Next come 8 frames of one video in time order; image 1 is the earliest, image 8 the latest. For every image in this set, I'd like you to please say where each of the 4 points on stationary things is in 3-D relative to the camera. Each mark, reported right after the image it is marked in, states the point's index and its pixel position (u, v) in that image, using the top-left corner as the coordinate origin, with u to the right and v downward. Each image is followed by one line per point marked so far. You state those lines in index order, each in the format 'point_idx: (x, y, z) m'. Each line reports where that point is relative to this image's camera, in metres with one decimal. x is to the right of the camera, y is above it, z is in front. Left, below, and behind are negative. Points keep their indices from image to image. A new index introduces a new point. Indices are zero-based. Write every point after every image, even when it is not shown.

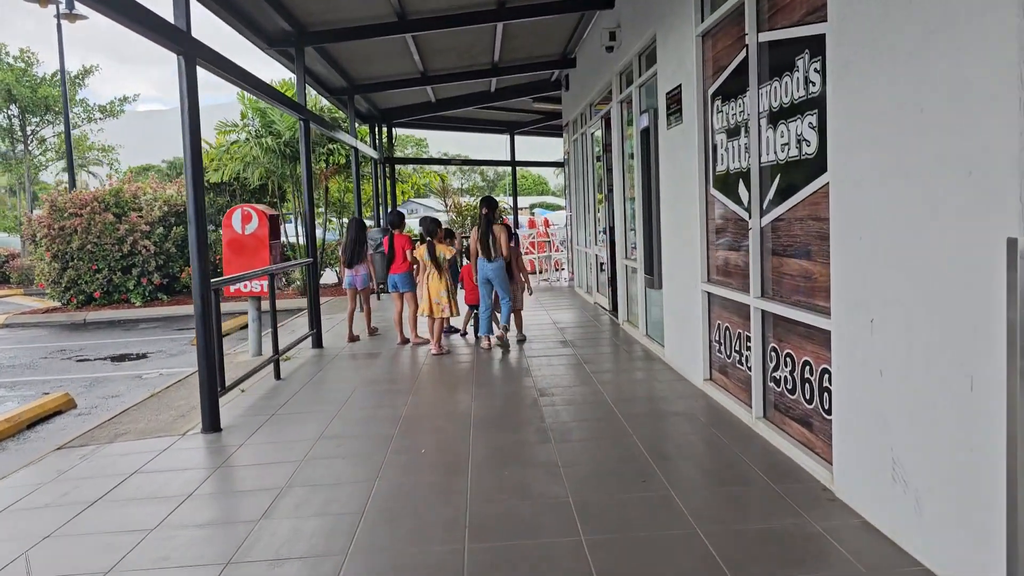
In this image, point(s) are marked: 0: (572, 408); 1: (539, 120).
0: (+0.3, -0.7, +4.7) m
1: (+0.5, +3.1, +15.2) m
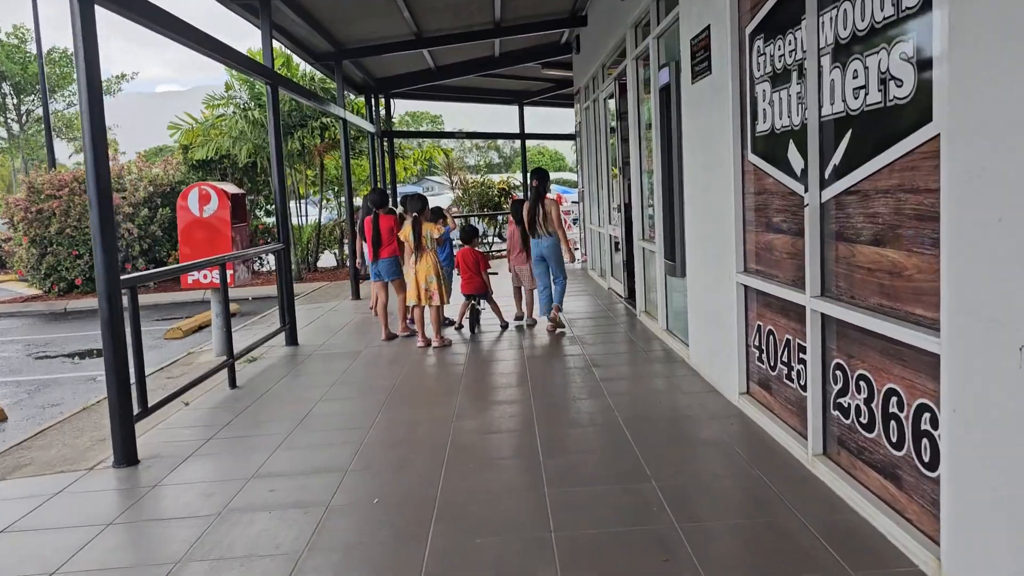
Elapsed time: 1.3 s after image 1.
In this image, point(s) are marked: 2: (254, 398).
0: (+0.3, -0.7, +3.8) m
1: (+0.6, +3.4, +14.2) m
2: (-1.6, -0.7, +5.1) m
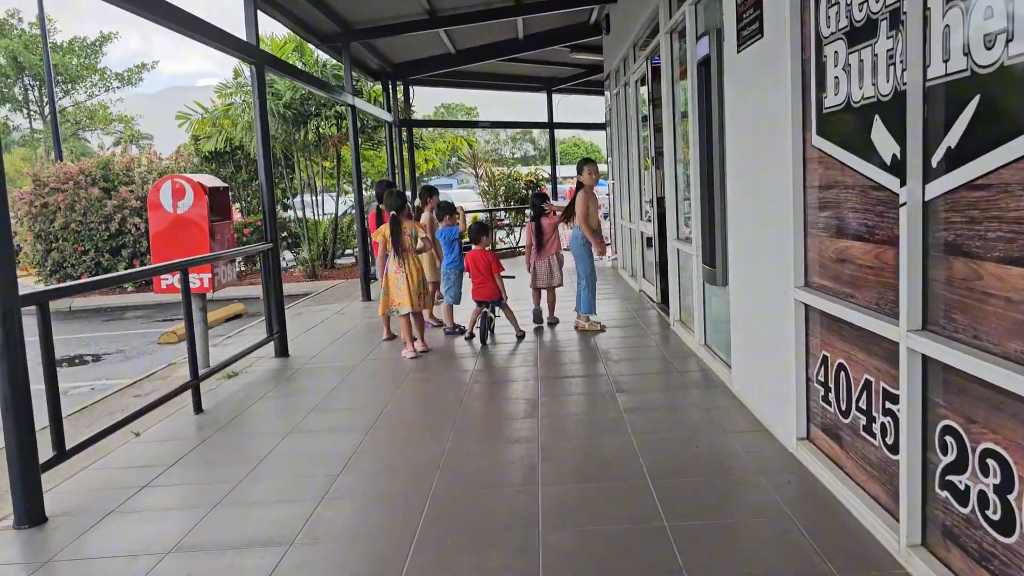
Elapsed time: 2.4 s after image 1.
0: (+0.3, -0.7, +3.0) m
1: (+1.1, +3.4, +13.4) m
2: (-1.5, -0.7, +4.3) m
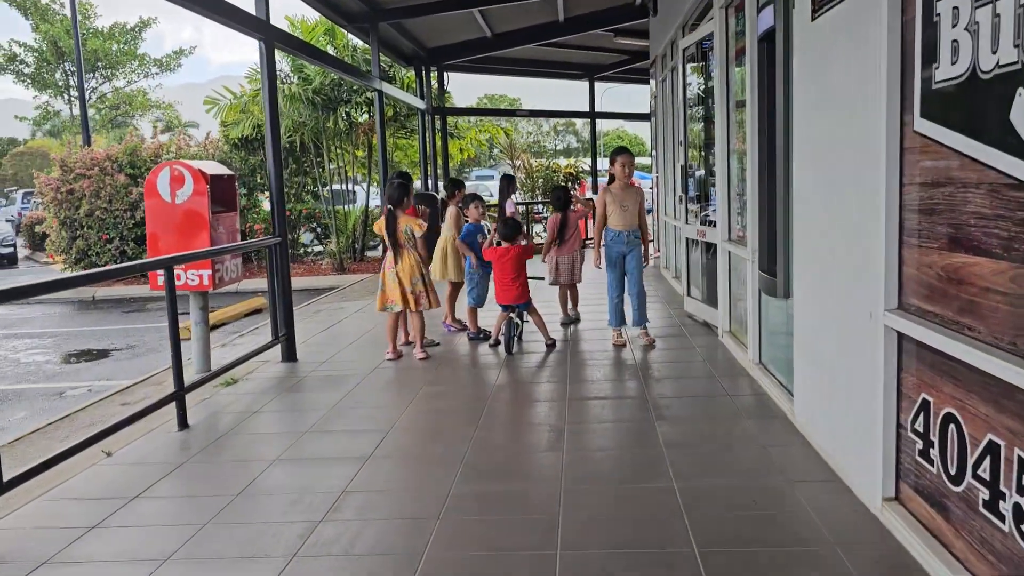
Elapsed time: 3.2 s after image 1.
0: (+0.3, -0.8, +2.4) m
1: (+1.7, +3.5, +12.7) m
2: (-1.4, -0.7, +3.8) m
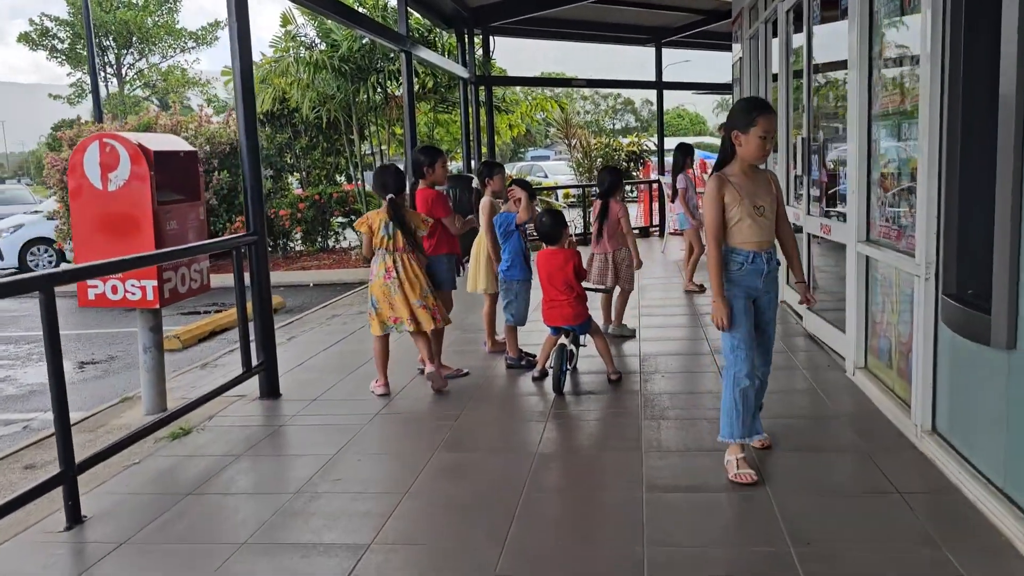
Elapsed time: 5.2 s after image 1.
0: (+0.4, -0.9, +1.0) m
1: (+2.5, +3.5, +11.1) m
2: (-1.3, -0.8, +2.6) m
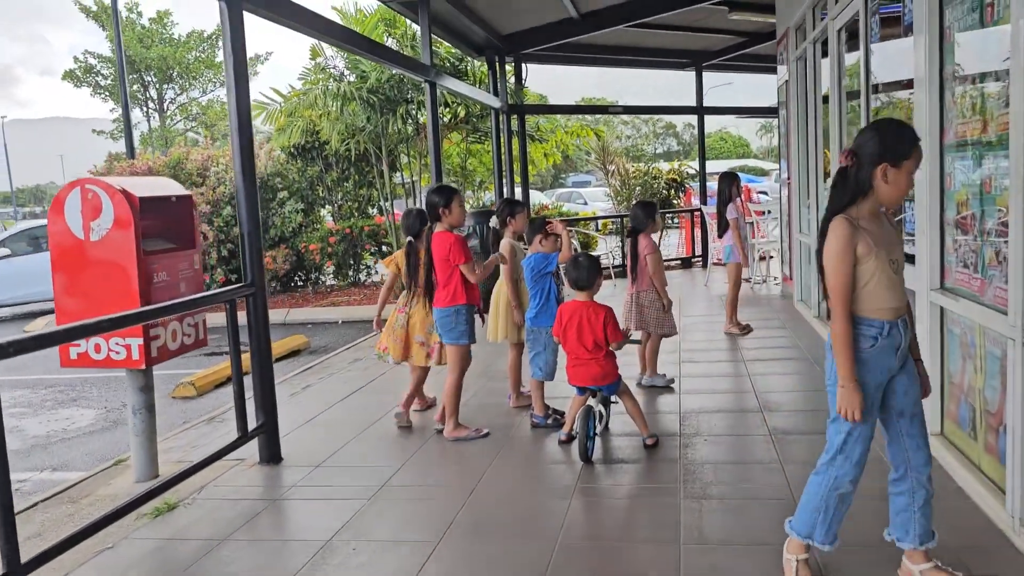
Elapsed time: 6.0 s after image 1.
0: (+0.3, -1.1, +0.6) m
1: (+2.9, +3.1, +10.6) m
2: (-1.2, -1.0, +2.2) m
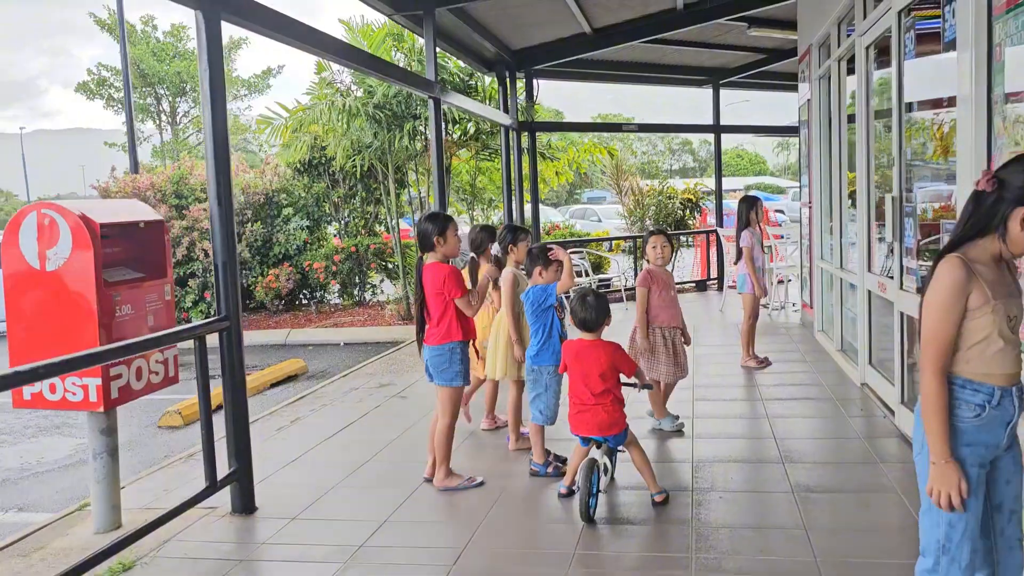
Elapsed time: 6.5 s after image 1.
0: (+0.2, -1.2, +0.2) m
1: (+3.0, +2.8, +10.3) m
2: (-1.3, -1.1, +1.9) m
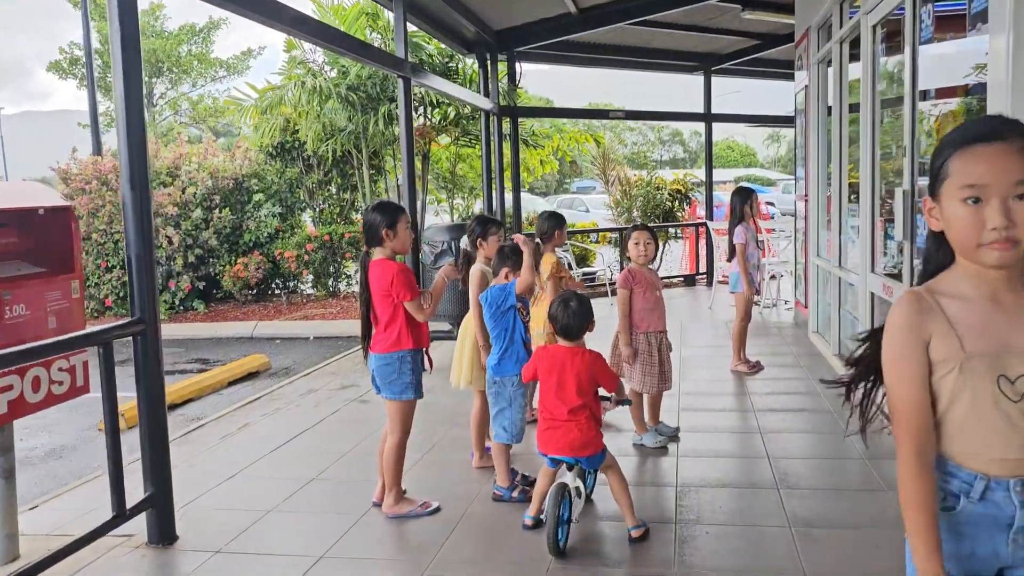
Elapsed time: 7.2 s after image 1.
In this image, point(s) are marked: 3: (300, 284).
0: (+0.1, -1.2, -0.2) m
1: (+2.8, +2.8, +9.9) m
2: (-1.4, -1.1, +1.4) m
3: (-2.7, 0.0, +10.4) m
